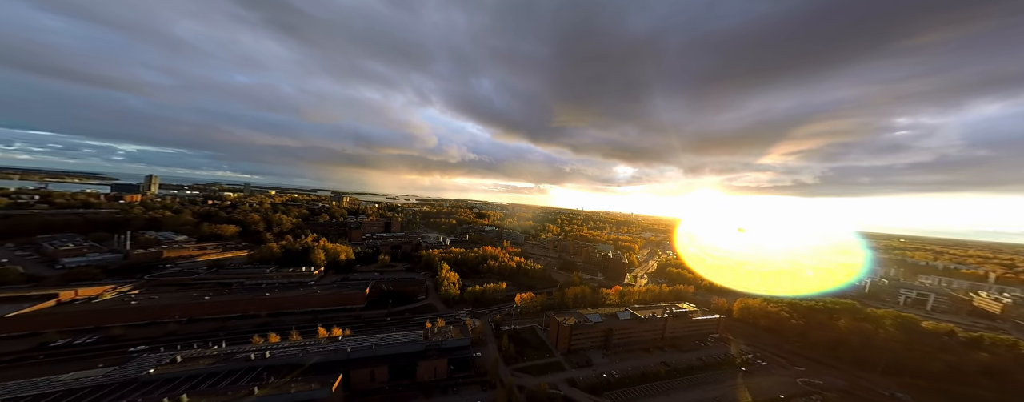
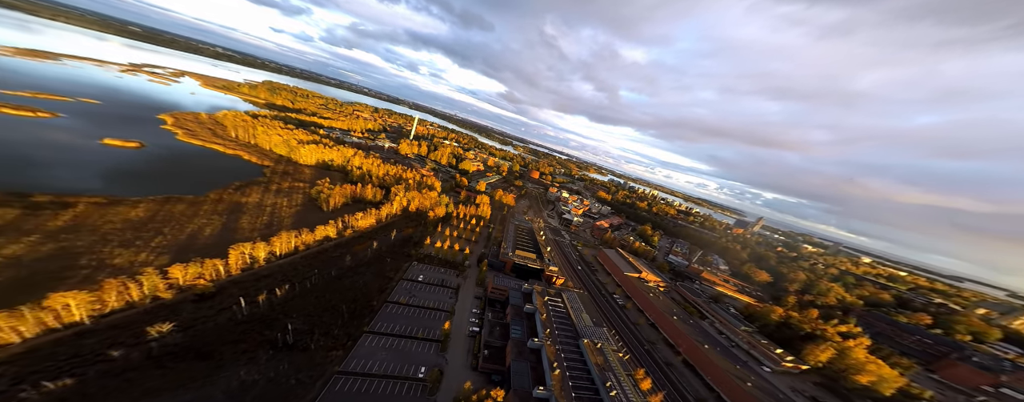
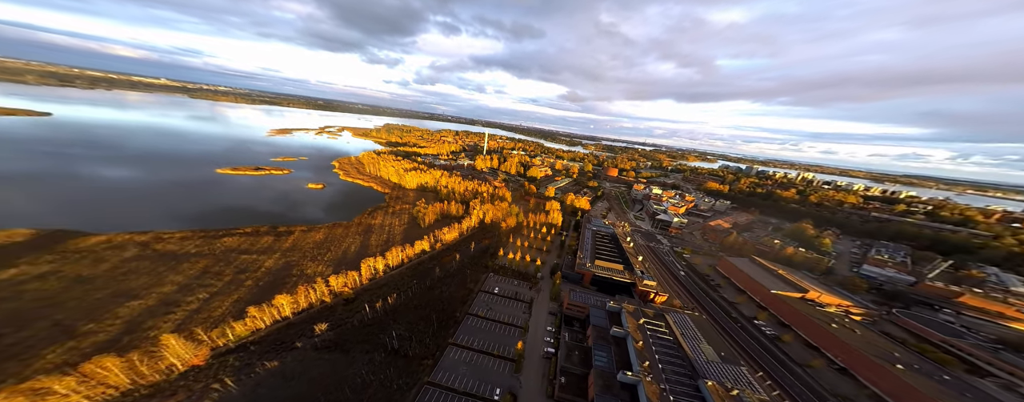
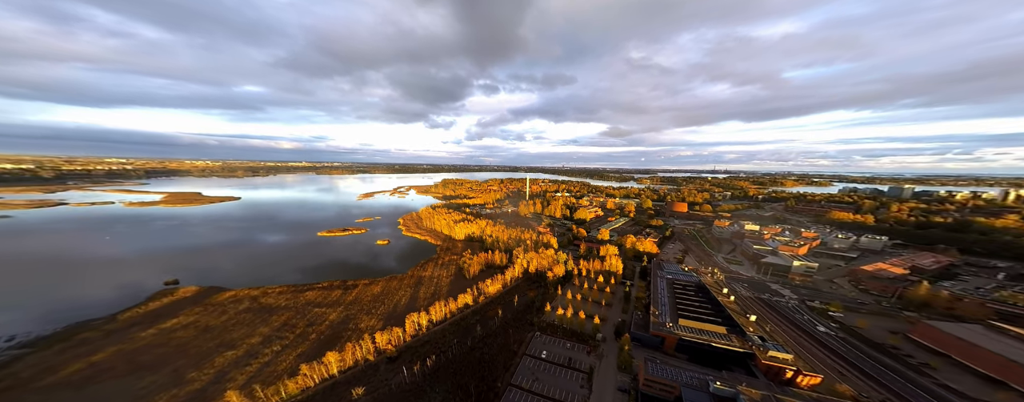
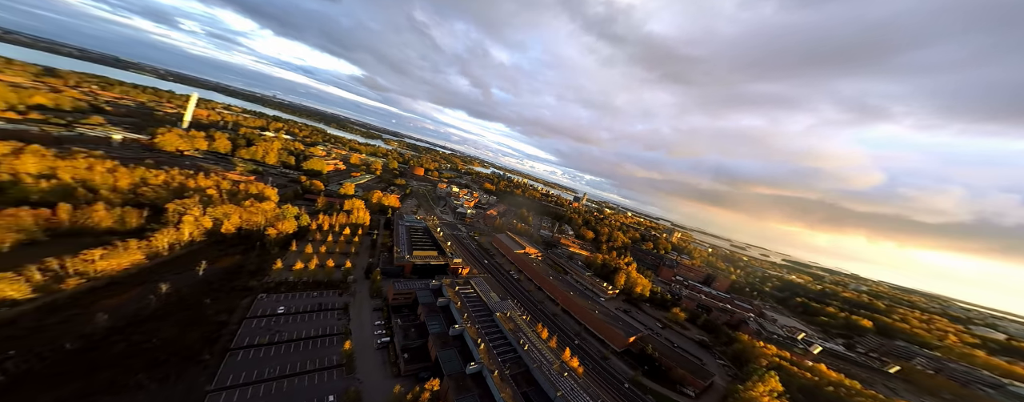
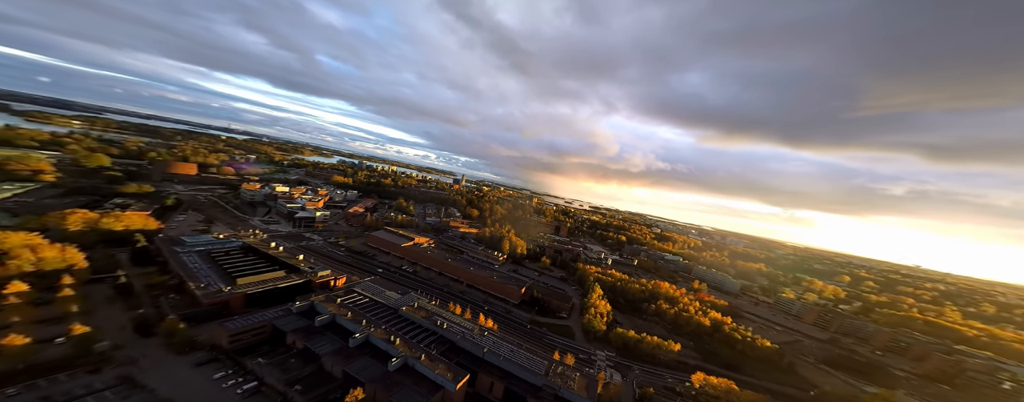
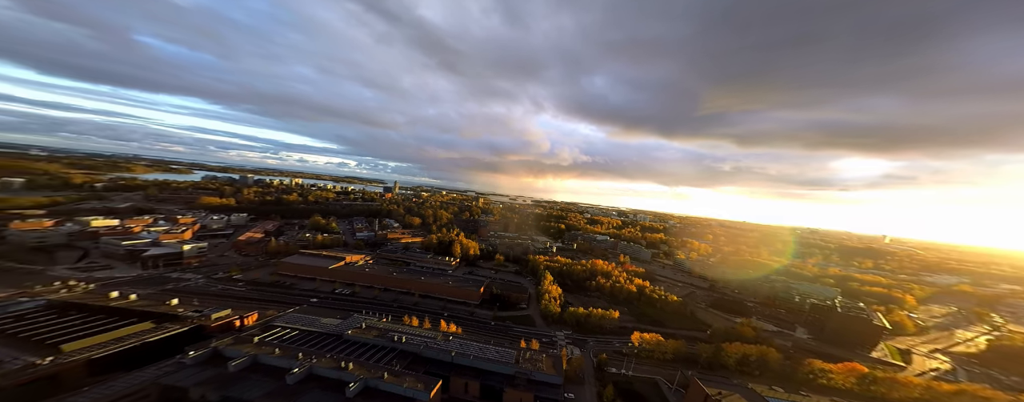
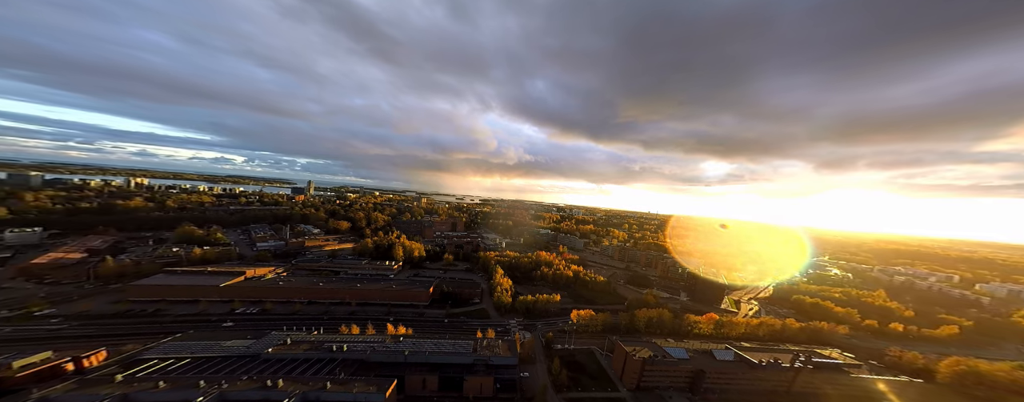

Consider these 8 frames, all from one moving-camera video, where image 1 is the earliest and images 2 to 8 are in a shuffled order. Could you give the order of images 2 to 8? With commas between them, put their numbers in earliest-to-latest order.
8, 7, 6, 5, 2, 3, 4
